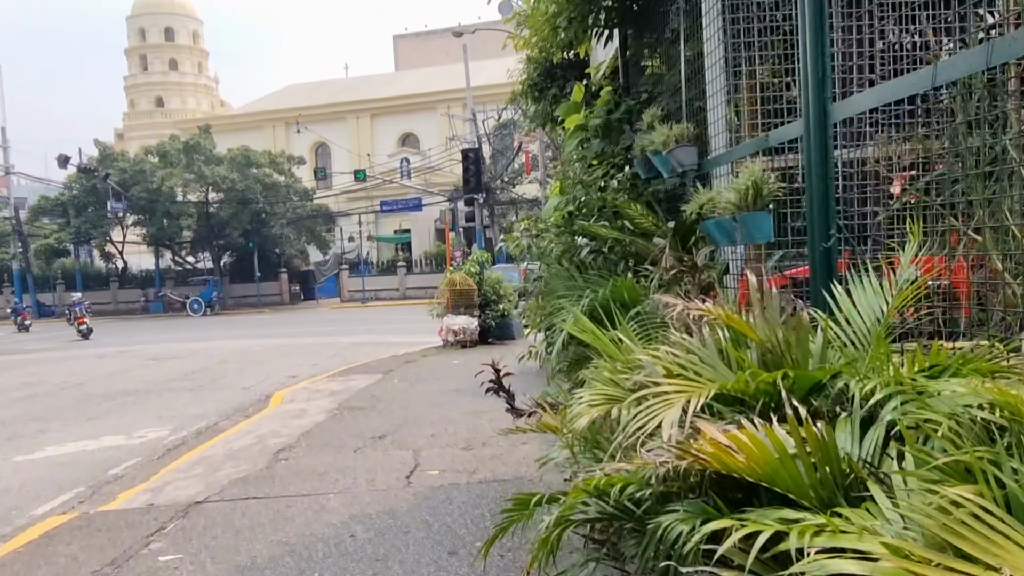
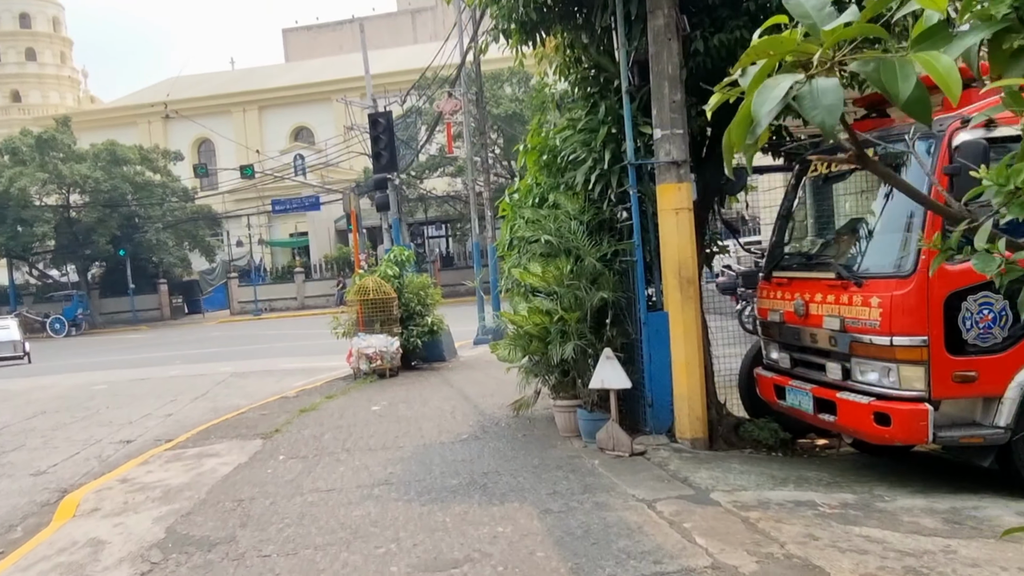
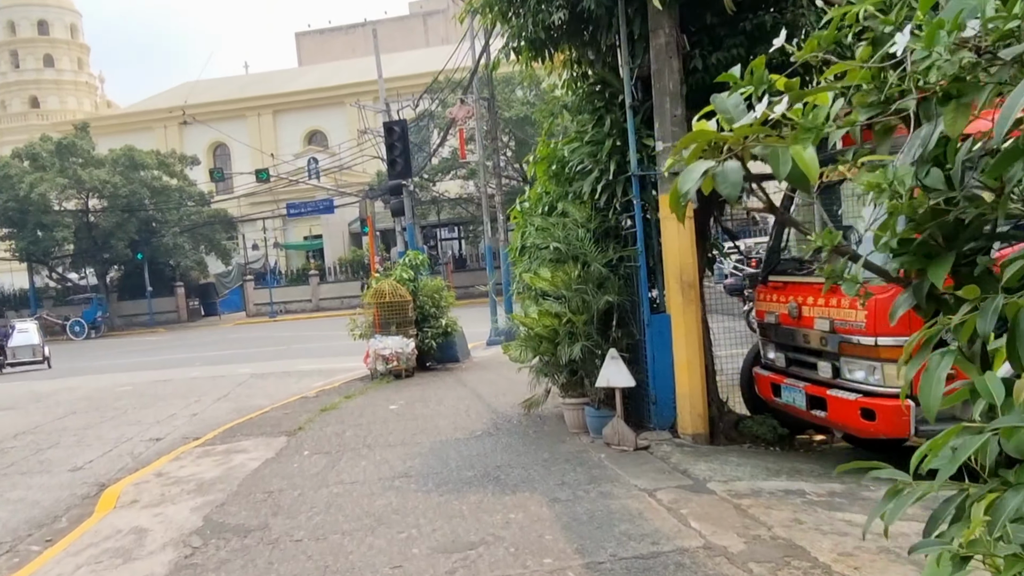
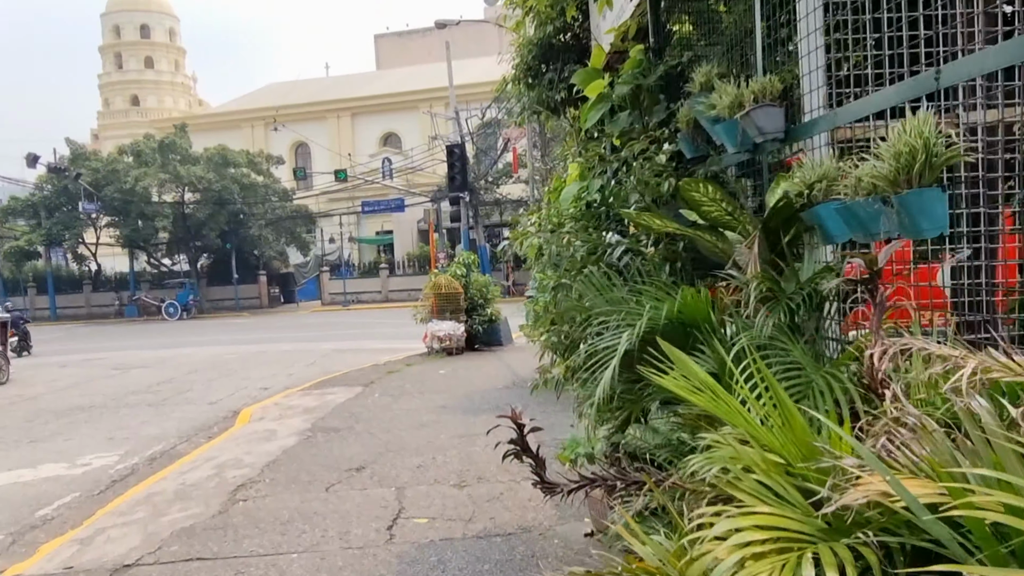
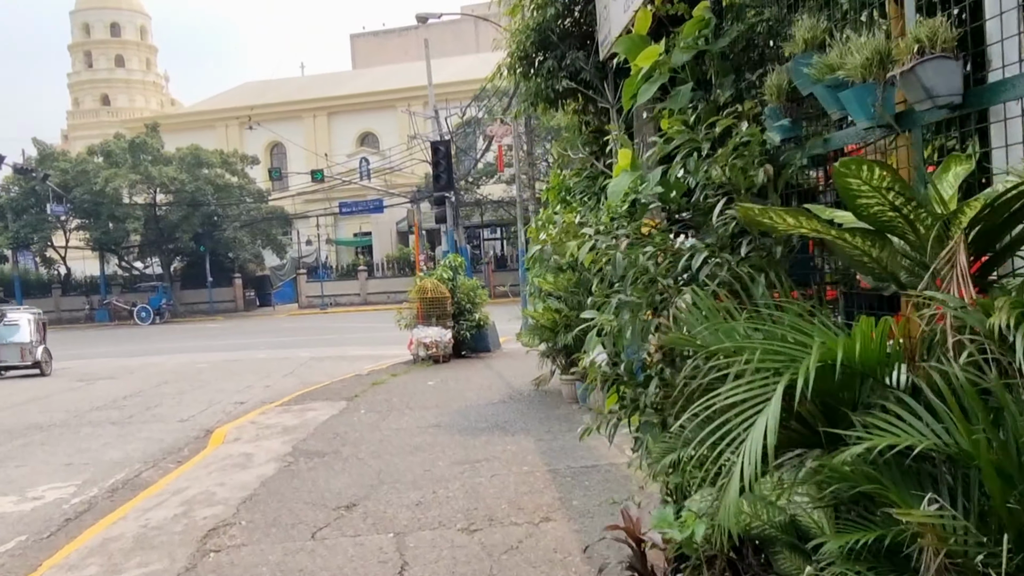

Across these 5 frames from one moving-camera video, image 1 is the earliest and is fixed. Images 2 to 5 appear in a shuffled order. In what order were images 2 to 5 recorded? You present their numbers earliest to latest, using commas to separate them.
4, 5, 3, 2
